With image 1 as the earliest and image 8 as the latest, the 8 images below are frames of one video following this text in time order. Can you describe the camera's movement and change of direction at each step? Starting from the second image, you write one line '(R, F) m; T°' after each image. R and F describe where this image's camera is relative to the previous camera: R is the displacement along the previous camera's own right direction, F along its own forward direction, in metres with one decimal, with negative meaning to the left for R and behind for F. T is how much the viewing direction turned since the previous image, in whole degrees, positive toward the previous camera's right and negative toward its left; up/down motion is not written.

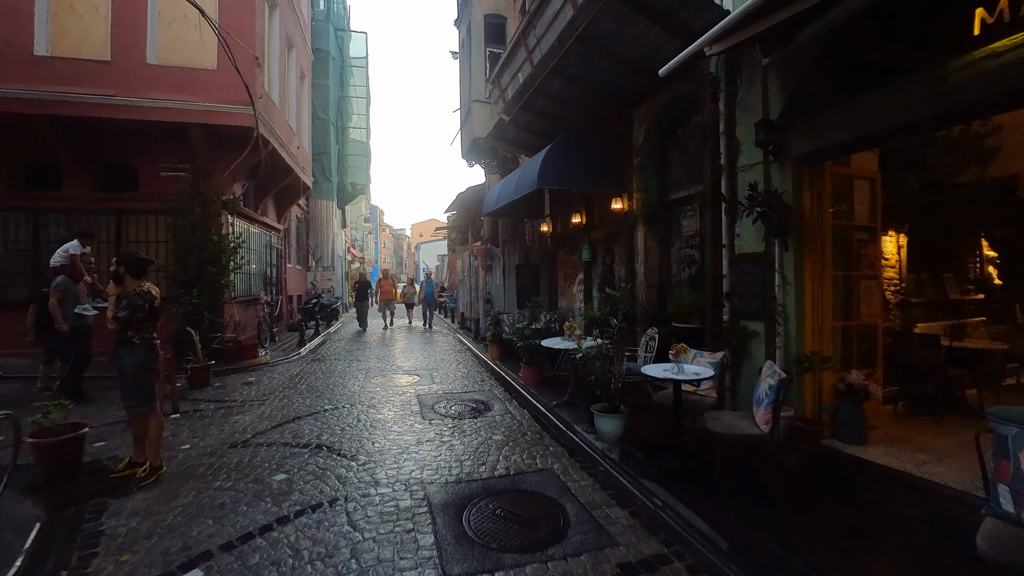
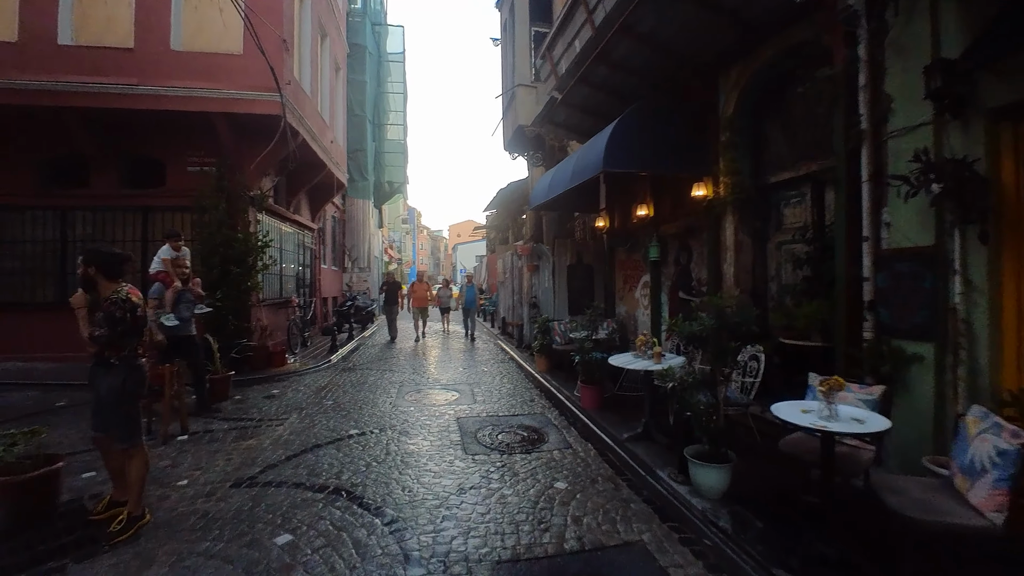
(-0.3, +1.2) m; -4°
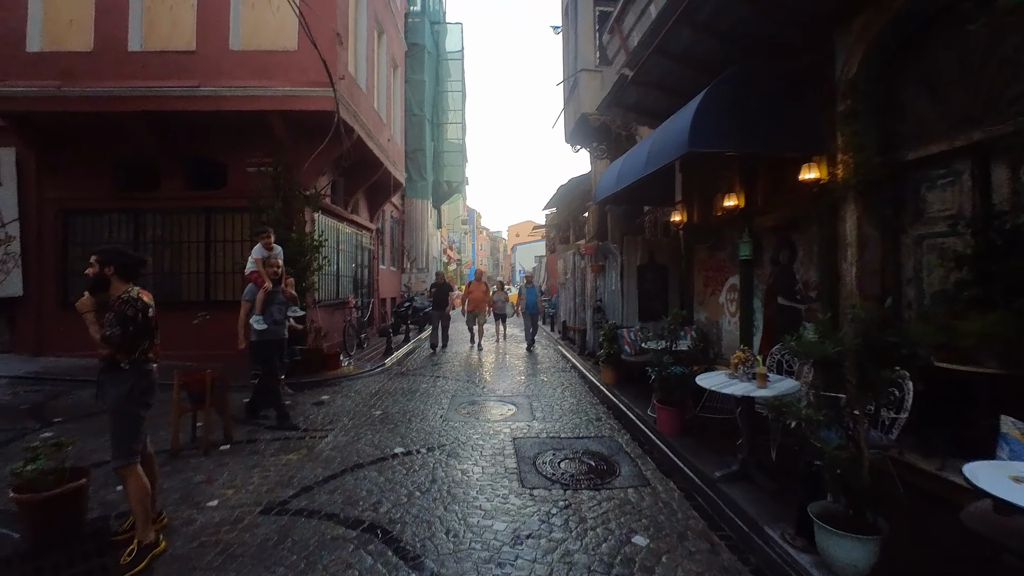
(-0.1, +0.8) m; -7°
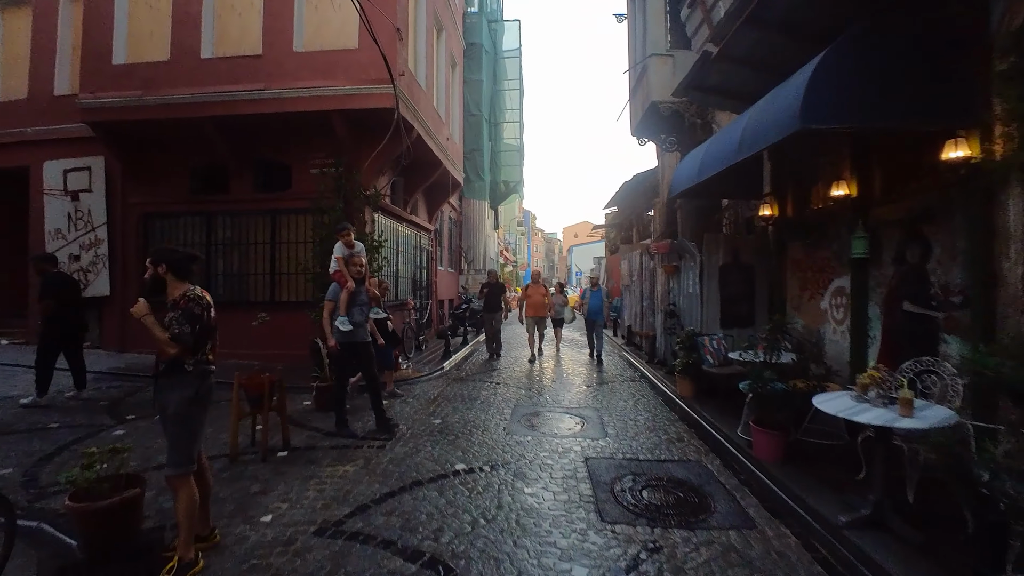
(-0.2, +0.5) m; -7°
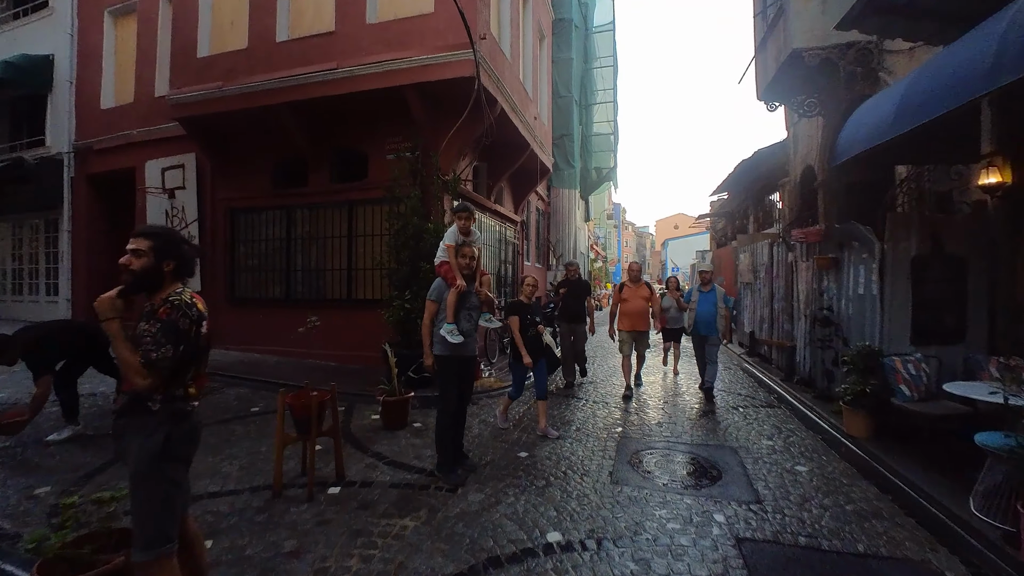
(-0.2, +1.4) m; -10°
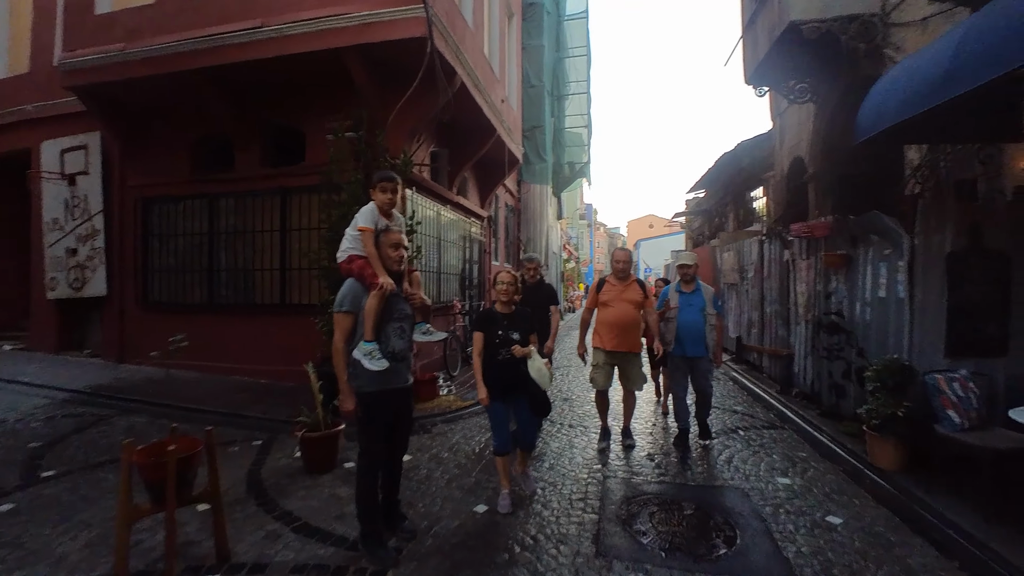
(+0.2, +1.2) m; +3°
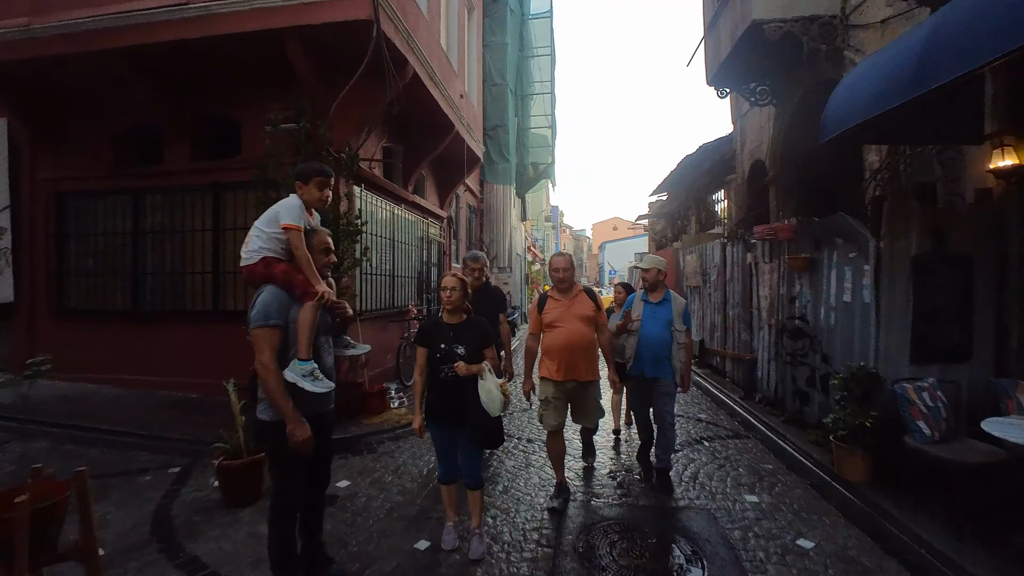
(+0.2, +0.4) m; +4°
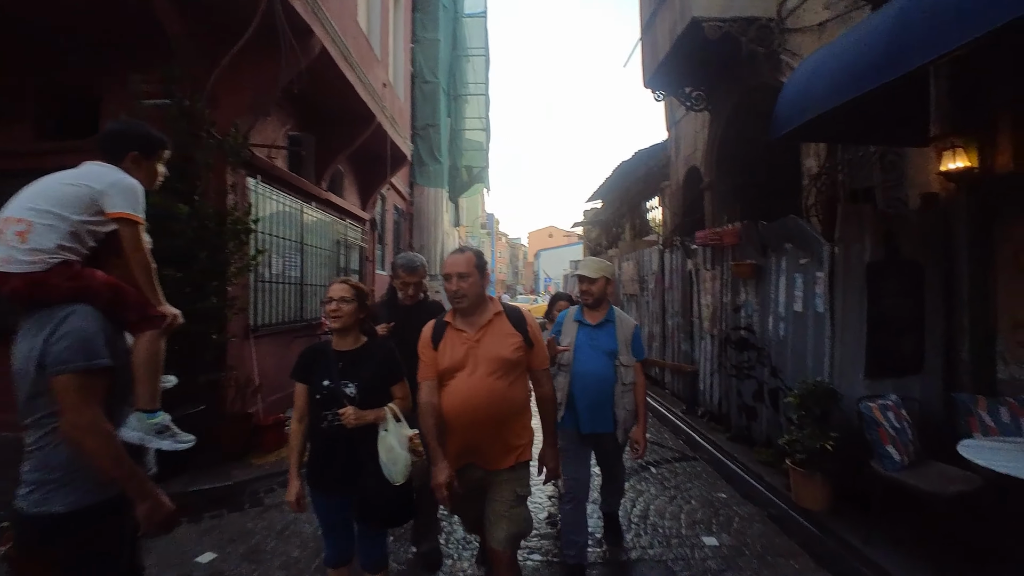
(+0.1, +0.8) m; +8°
